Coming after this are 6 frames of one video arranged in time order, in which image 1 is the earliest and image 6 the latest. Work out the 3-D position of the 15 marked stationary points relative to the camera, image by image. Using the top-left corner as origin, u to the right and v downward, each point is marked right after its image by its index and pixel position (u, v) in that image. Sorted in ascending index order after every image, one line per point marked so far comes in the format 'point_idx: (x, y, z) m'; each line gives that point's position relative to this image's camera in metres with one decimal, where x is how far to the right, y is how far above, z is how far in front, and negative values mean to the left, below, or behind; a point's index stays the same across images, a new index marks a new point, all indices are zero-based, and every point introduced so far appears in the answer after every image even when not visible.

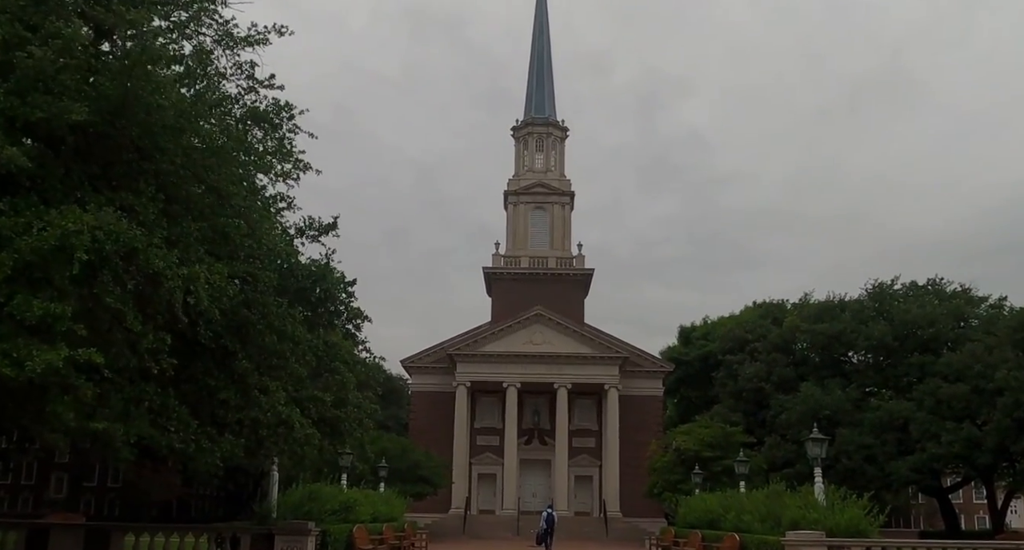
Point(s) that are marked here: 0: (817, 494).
0: (+7.0, -5.0, +18.8) m
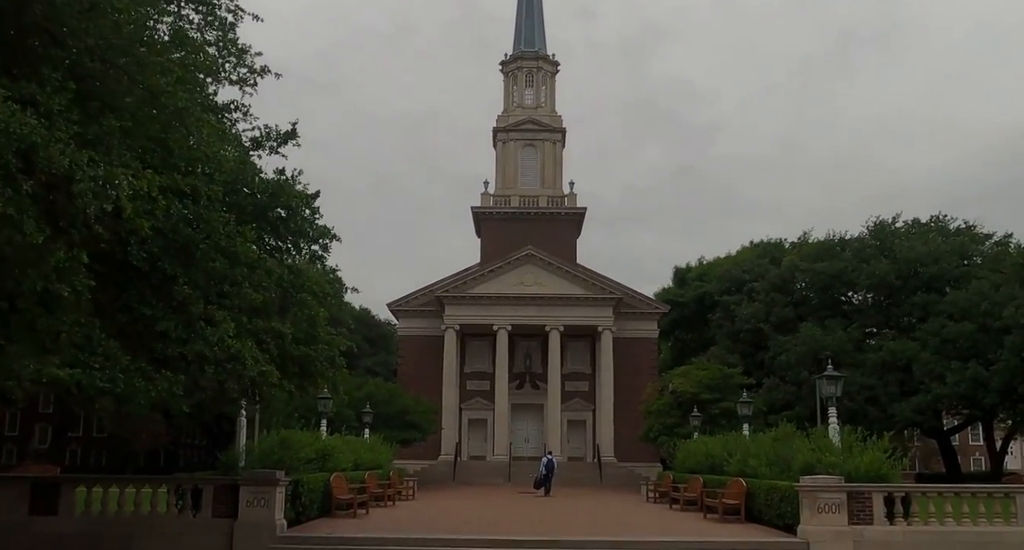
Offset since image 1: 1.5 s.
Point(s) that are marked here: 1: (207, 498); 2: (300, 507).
0: (+6.8, -3.4, +17.4) m
1: (-5.4, -4.0, +14.5) m
2: (-4.2, -4.6, +16.2) m
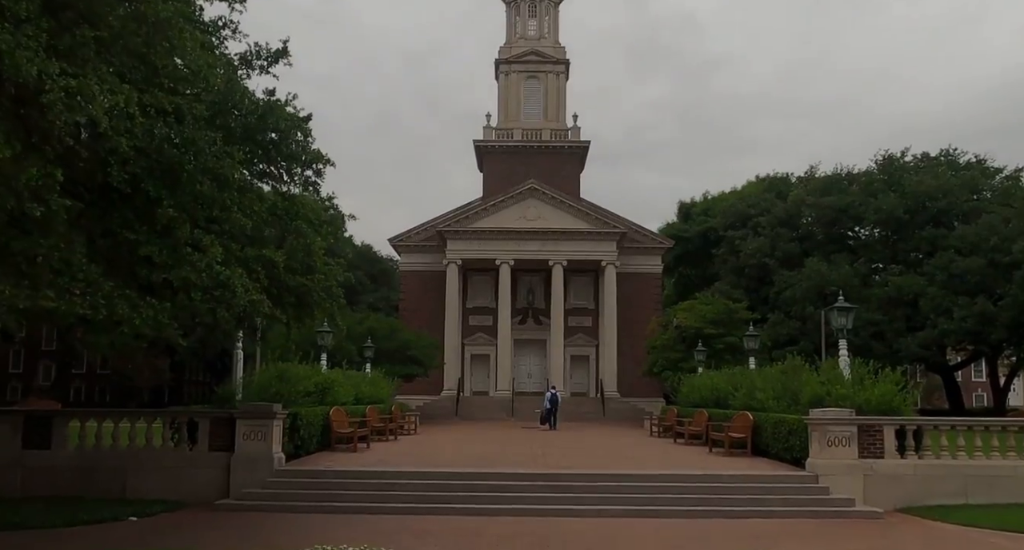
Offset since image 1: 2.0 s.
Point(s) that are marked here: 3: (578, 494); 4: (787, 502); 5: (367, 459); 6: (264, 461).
0: (+6.8, -1.9, +17.0) m
1: (-5.4, -2.7, +14.2) m
2: (-4.2, -3.2, +15.9) m
3: (+1.1, -3.6, +13.3) m
4: (+4.4, -3.6, +13.0) m
5: (-2.9, -3.6, +16.1) m
6: (-4.2, -3.2, +13.9) m
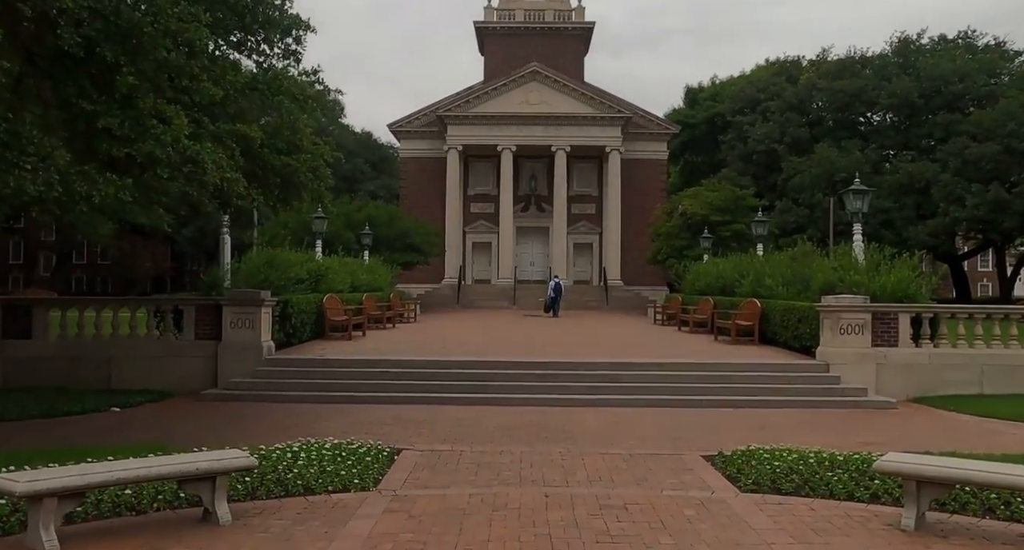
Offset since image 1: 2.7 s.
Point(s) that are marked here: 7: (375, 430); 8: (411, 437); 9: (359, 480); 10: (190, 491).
0: (+6.8, +0.4, +16.3) m
1: (-5.4, -0.7, +13.7) m
2: (-4.2, -1.0, +15.4) m
3: (+1.0, -1.7, +12.8) m
4: (+4.3, -1.8, +12.5) m
5: (-2.9, -1.4, +15.7) m
6: (-4.3, -1.2, +13.4) m
7: (-1.7, -1.9, +10.1) m
8: (-1.2, -1.9, +9.6) m
9: (-1.4, -1.8, +7.3) m
10: (-2.4, -1.6, +6.1) m
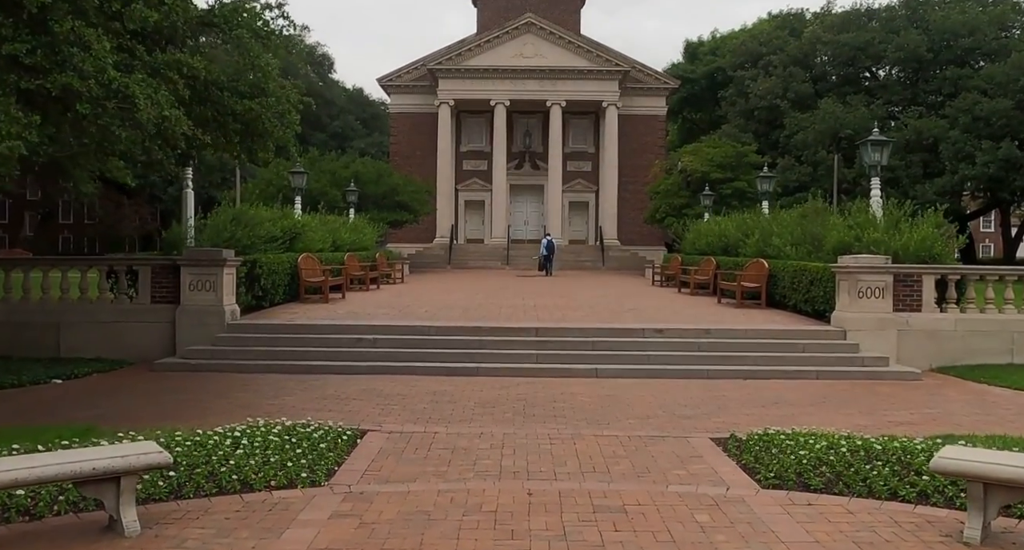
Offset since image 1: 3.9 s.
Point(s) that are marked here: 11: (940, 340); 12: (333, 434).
0: (+6.6, +1.2, +15.0) m
1: (-5.6, -0.1, +12.5) m
2: (-4.4, -0.3, +14.2) m
3: (+0.9, -1.1, +11.6) m
4: (+4.1, -1.2, +11.4) m
5: (-3.1, -0.6, +14.5) m
6: (-4.5, -0.6, +12.2) m
7: (-1.9, -1.4, +8.9) m
8: (-1.4, -1.5, +8.4) m
9: (-1.5, -1.5, +6.2) m
10: (-2.6, -1.3, +5.0) m
11: (+6.3, -0.9, +12.0) m
12: (-1.6, -1.4, +7.3) m
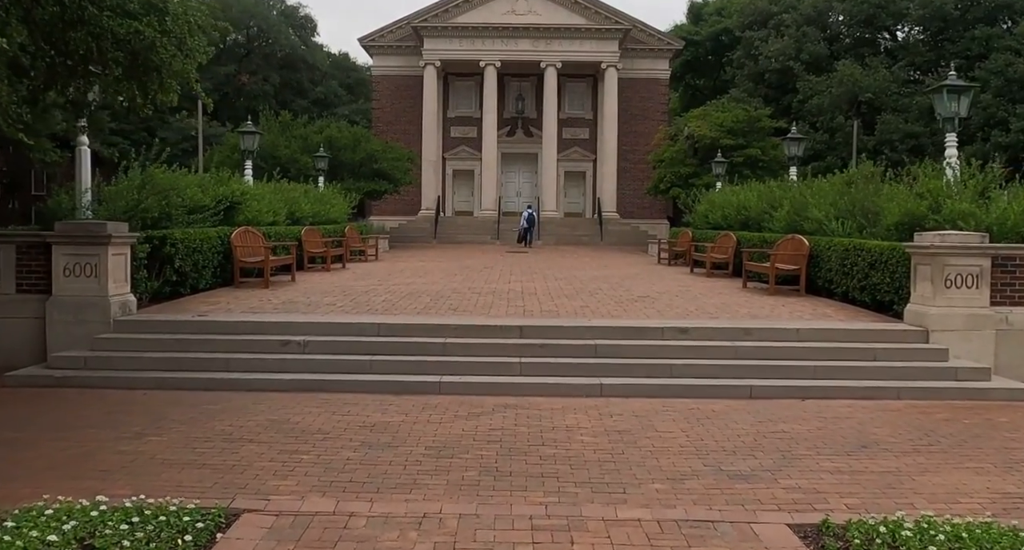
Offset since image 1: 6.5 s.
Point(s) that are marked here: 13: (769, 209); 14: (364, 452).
0: (+6.4, +1.5, +12.1) m
1: (-5.9, +0.1, +9.5) m
2: (-4.7, 0.0, +11.2) m
3: (+0.6, -0.9, +8.7) m
4: (+3.9, -1.0, +8.5) m
5: (-3.4, -0.3, +11.5) m
6: (-4.7, -0.4, +9.2) m
7: (-2.1, -1.3, +6.0) m
8: (-1.6, -1.4, +5.5) m
9: (-1.8, -1.5, +3.3) m
10: (-2.8, -1.4, +2.1) m
11: (+6.1, -0.8, +9.1) m
12: (-1.8, -1.4, +4.4) m
13: (+5.3, +1.4, +17.1) m
14: (-1.1, -1.3, +6.1) m
